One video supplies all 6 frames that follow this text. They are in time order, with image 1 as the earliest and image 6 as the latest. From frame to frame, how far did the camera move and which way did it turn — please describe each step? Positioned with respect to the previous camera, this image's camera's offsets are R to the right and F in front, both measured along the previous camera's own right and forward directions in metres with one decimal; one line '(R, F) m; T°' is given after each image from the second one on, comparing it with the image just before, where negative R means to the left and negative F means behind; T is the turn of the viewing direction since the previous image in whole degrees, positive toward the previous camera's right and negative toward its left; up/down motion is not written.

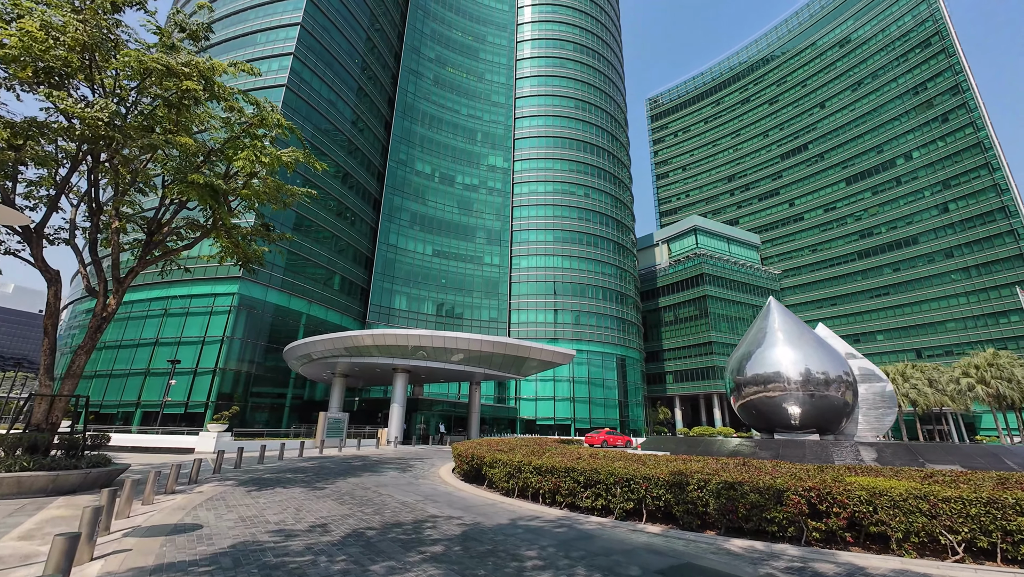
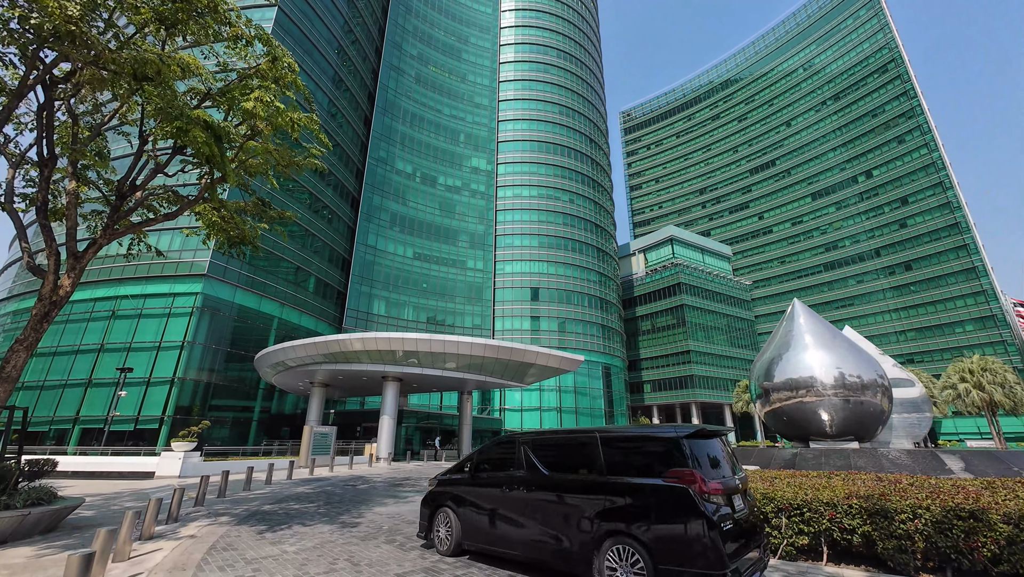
(-2.4, +2.2) m; +5°
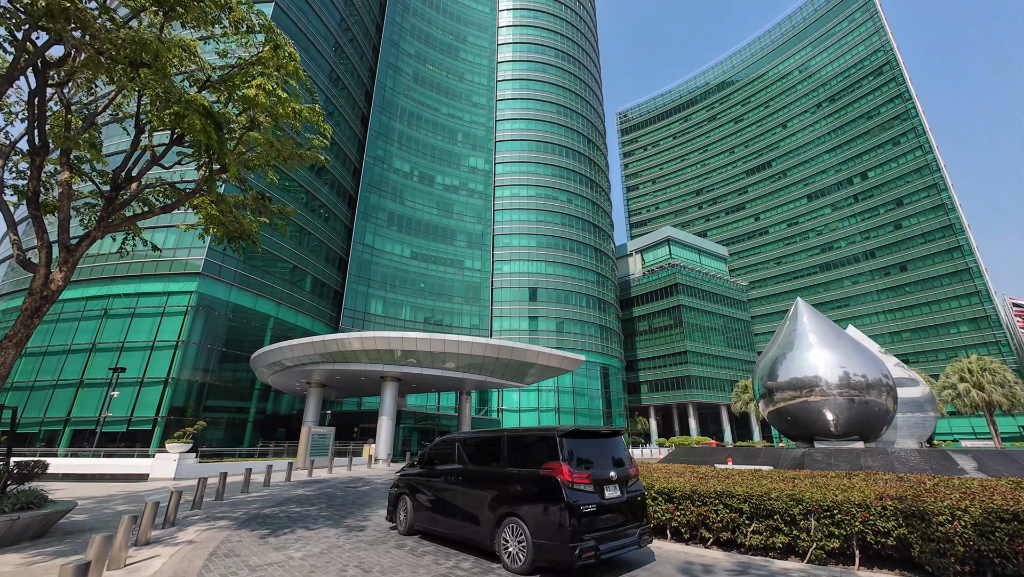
(-0.3, +0.3) m; +1°
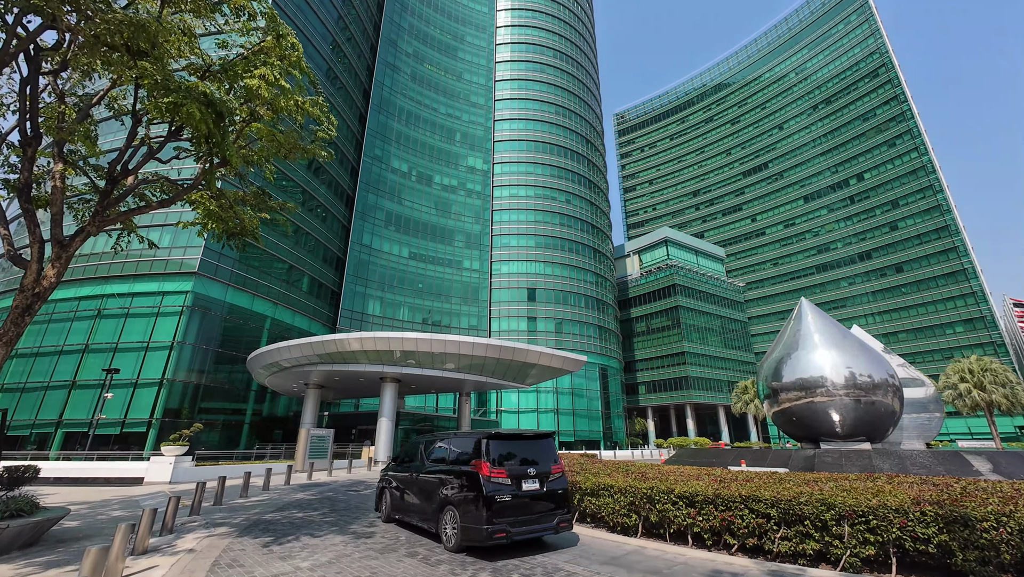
(-0.3, +0.3) m; +1°
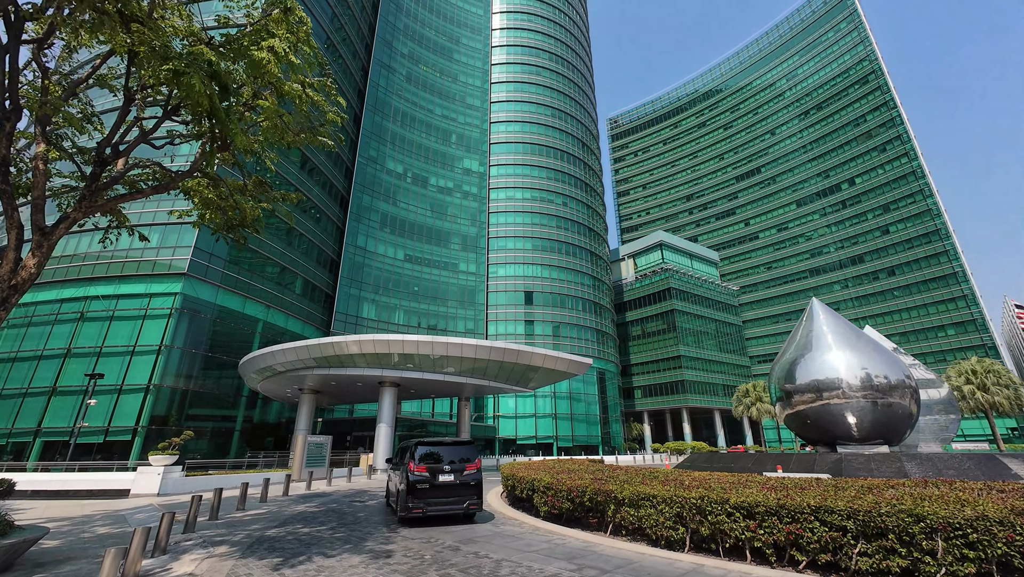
(-0.7, +0.7) m; +1°
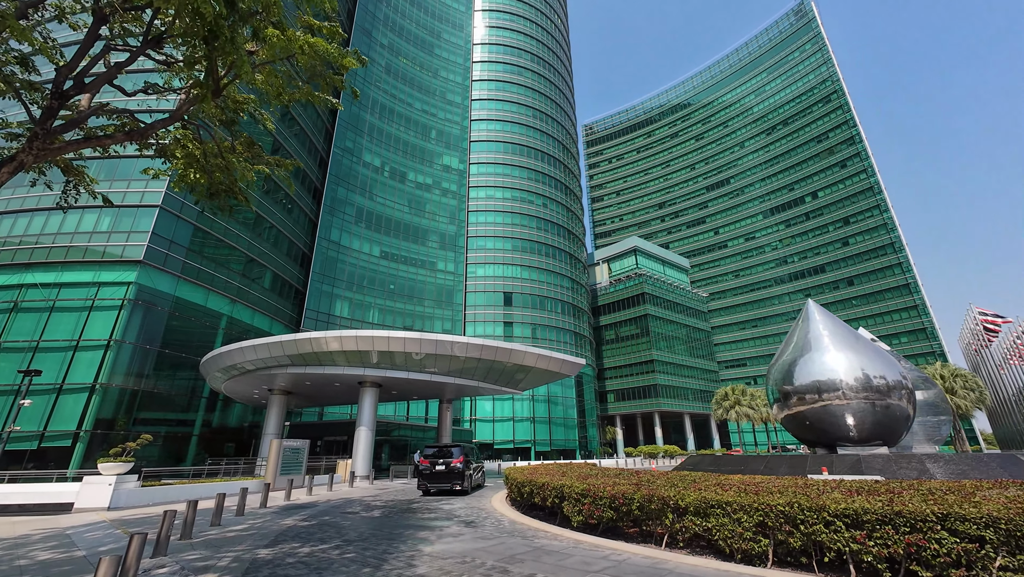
(-1.3, +1.2) m; +4°
